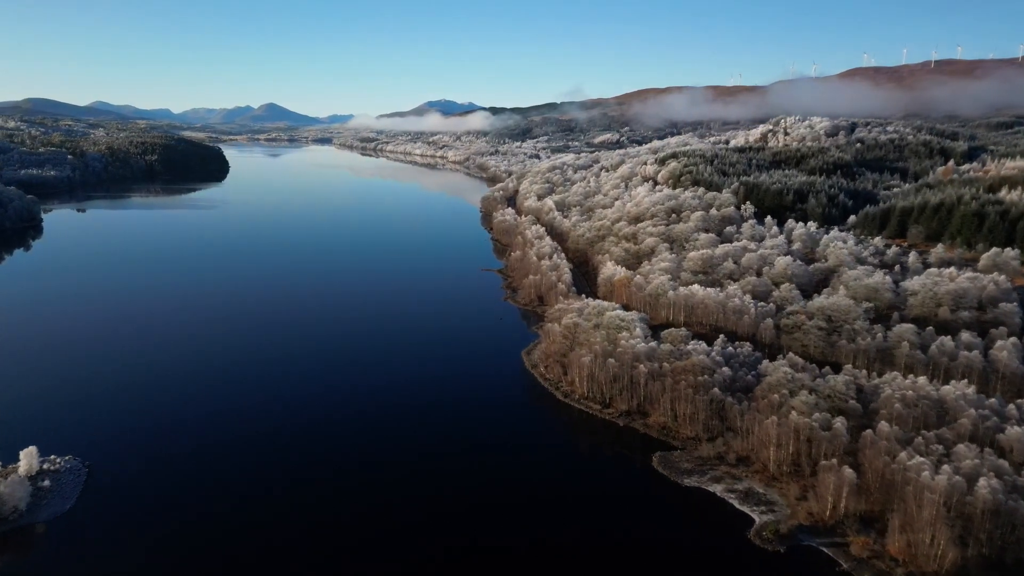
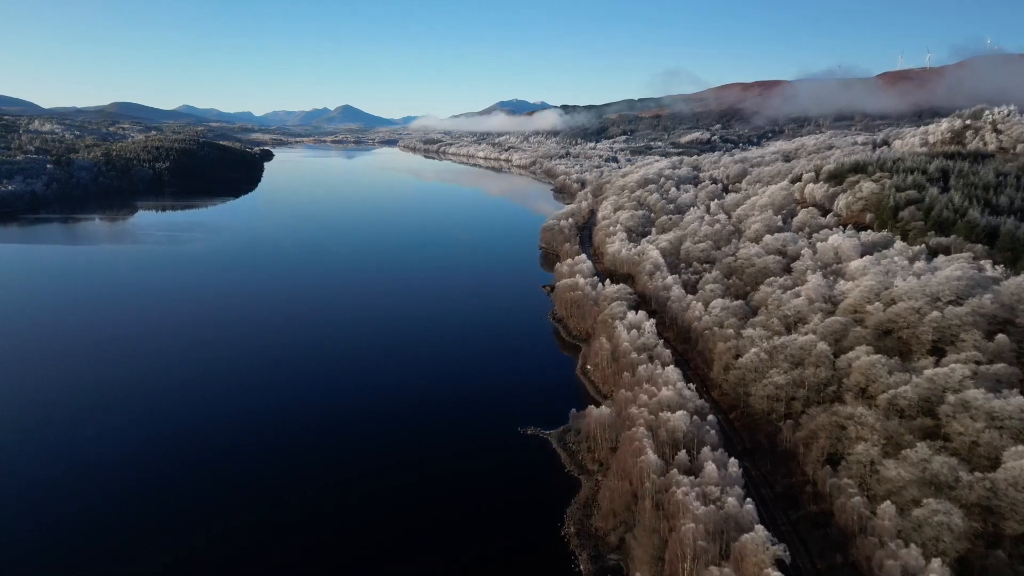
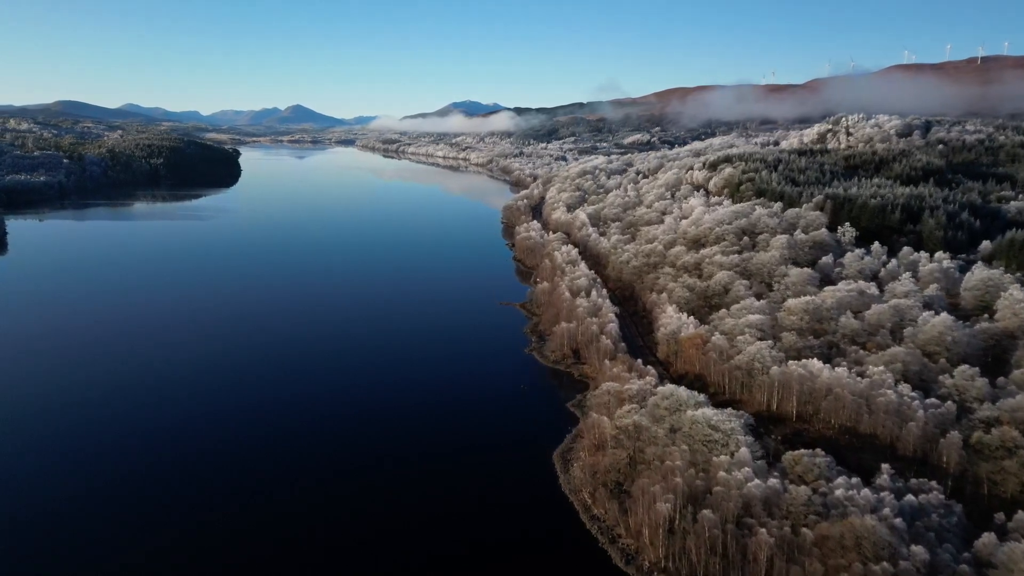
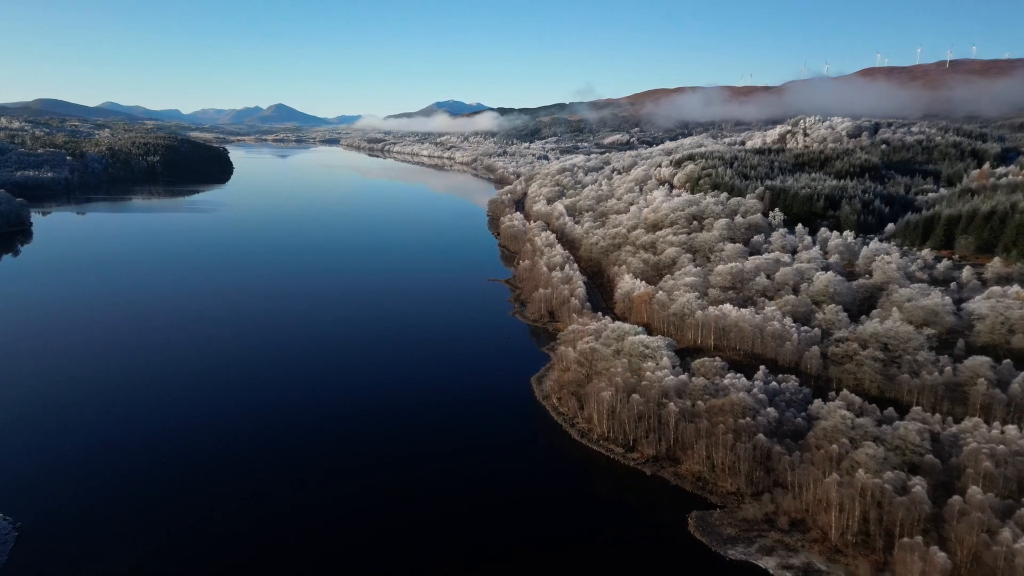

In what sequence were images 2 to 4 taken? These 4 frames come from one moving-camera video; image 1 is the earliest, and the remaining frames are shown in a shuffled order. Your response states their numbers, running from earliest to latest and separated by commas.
4, 3, 2
